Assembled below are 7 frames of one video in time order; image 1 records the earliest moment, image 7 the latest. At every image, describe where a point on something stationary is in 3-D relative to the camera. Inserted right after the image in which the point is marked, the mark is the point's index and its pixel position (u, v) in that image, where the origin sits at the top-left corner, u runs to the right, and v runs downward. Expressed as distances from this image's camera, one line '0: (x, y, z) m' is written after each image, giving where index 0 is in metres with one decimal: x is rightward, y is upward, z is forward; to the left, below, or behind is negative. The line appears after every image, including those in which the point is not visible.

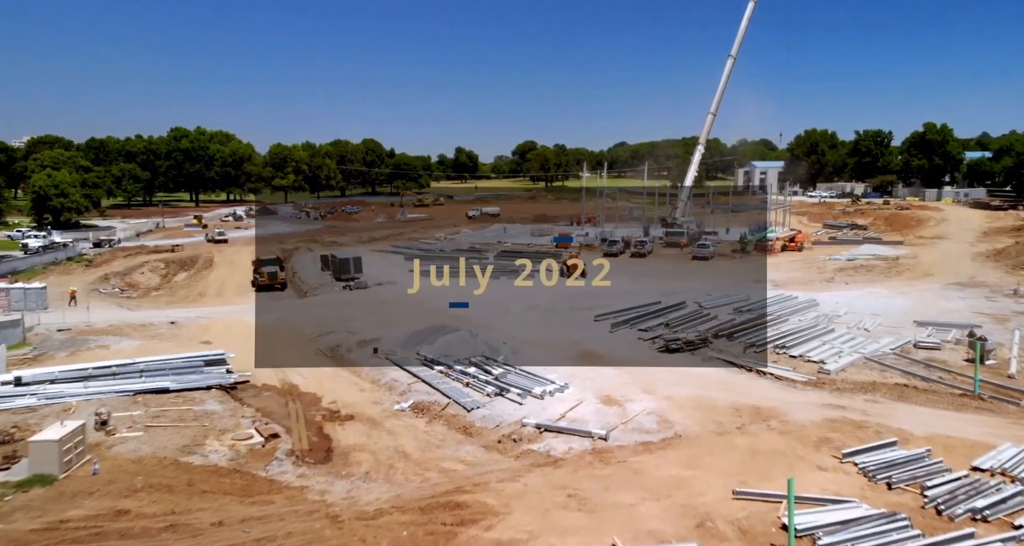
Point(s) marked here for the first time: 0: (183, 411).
0: (-8.5, -3.6, +16.2) m
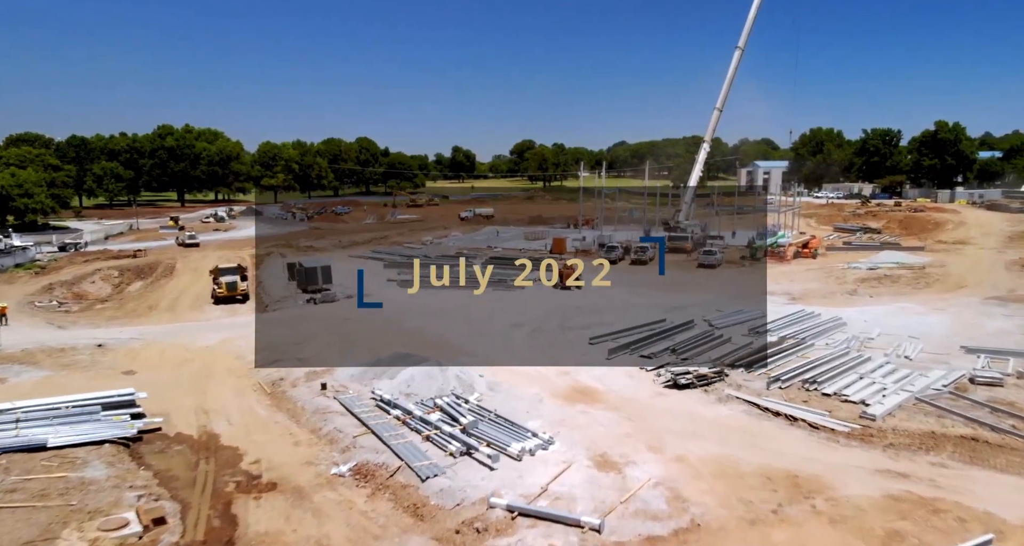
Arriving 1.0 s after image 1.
0: (-9.2, -4.2, +12.5) m
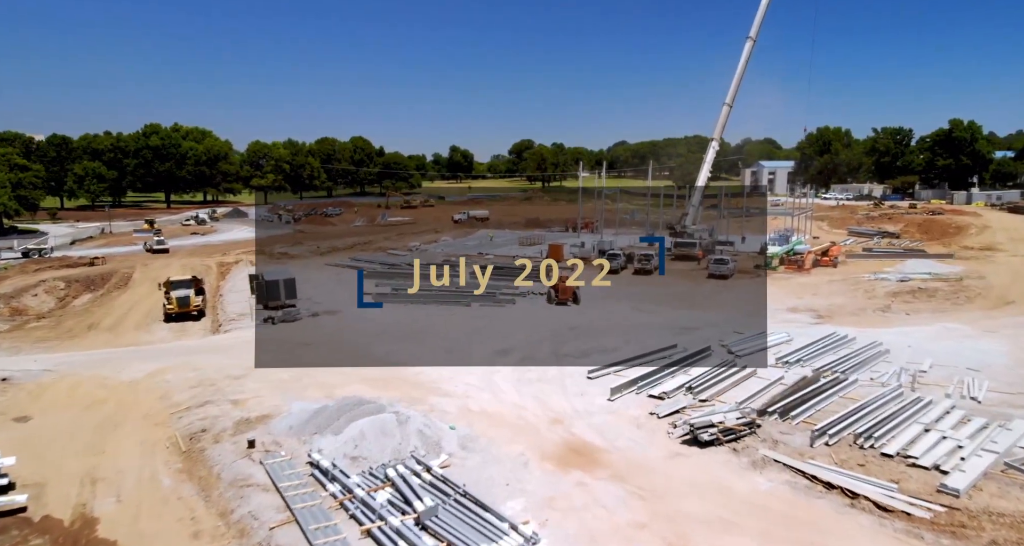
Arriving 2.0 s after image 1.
0: (-9.7, -4.8, +8.8) m
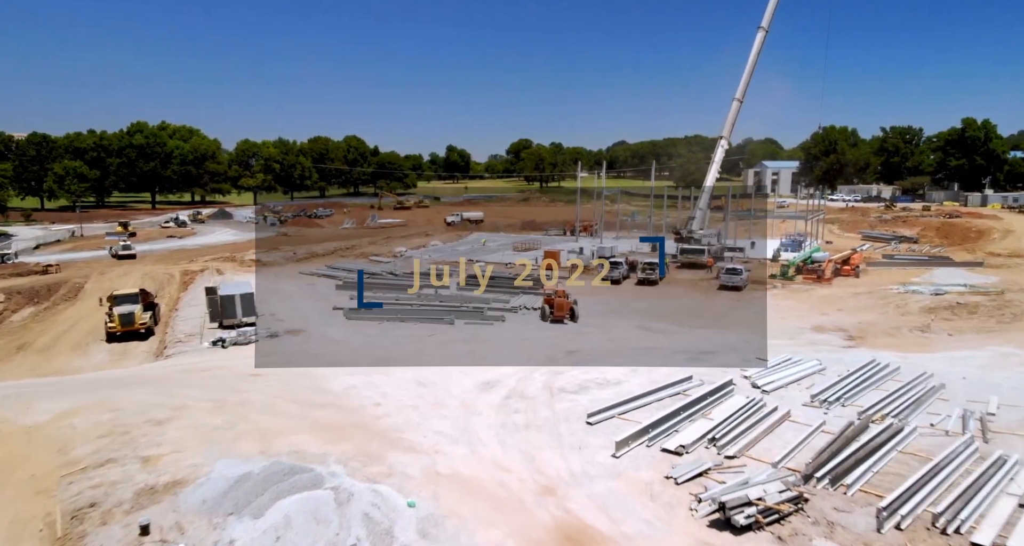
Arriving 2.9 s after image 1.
0: (-10.1, -5.3, +5.4) m
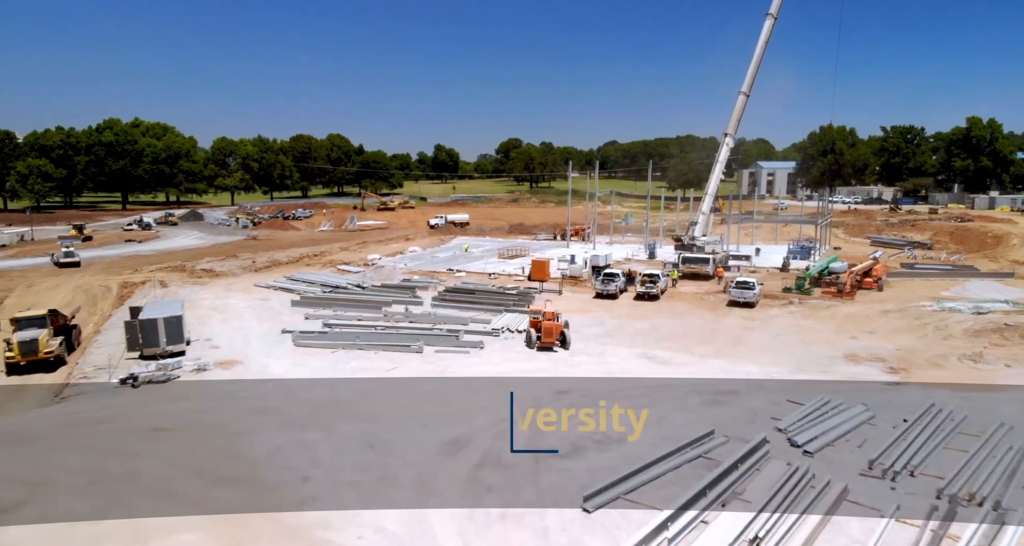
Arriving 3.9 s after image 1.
0: (-10.5, -6.0, +1.3) m
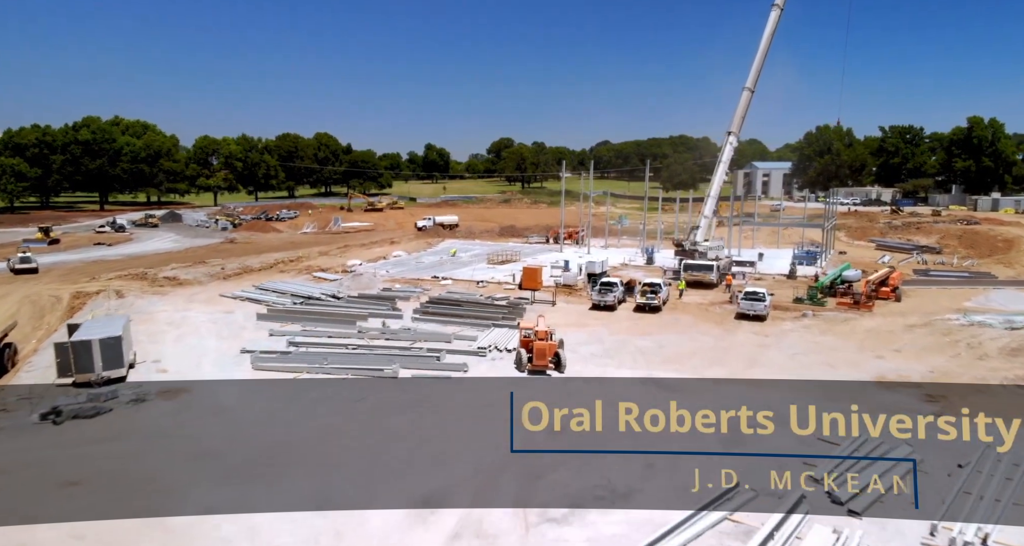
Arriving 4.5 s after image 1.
0: (-10.6, -6.4, -1.4) m
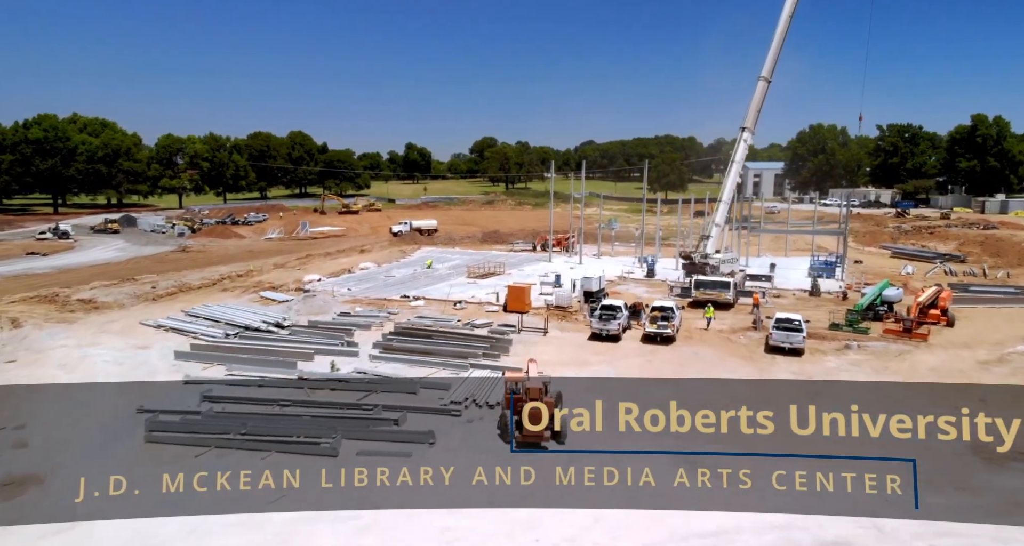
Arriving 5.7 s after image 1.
0: (-10.5, -7.3, -6.5) m
